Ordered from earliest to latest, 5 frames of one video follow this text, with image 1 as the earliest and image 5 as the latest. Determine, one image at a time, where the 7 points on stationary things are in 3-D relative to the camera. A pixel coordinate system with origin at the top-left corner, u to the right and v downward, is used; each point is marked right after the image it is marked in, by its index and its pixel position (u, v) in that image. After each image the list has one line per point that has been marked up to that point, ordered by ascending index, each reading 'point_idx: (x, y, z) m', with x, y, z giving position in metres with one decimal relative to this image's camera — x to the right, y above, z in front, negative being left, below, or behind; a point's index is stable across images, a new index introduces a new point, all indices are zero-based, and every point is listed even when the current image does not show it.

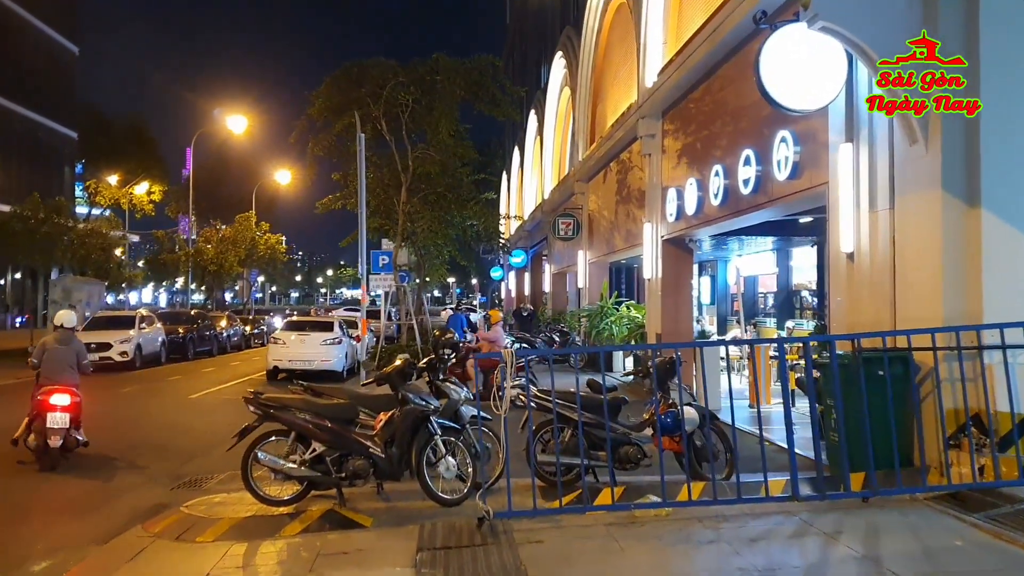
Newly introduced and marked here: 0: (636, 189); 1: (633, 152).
0: (+3.0, +2.3, +17.8) m
1: (+3.0, +3.2, +17.9) m
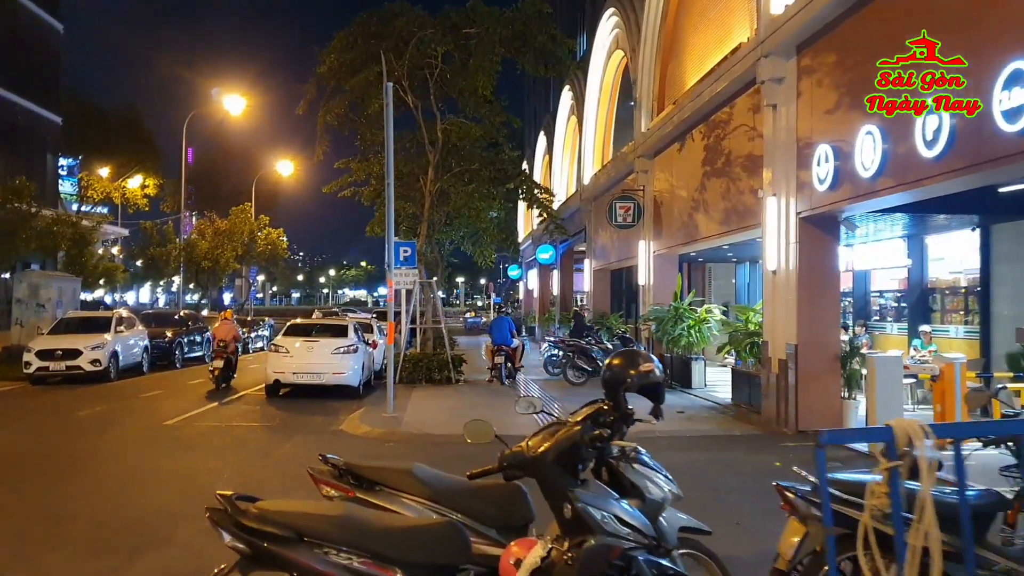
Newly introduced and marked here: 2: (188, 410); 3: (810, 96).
0: (+4.2, +2.4, +13.8) m
1: (+4.2, +3.3, +13.9) m
2: (-6.1, -2.3, +15.1) m
3: (+4.3, +2.8, +11.2) m
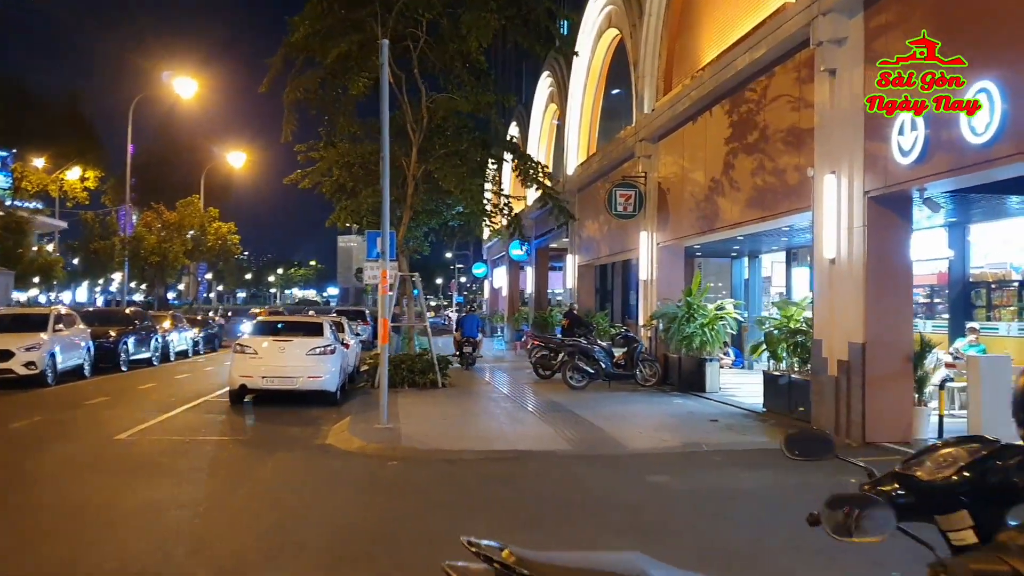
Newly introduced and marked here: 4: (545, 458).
0: (+4.4, +2.5, +12.4) m
1: (+4.4, +3.4, +12.5) m
2: (-6.0, -2.2, +13.0) m
3: (+4.7, +2.9, +9.8) m
4: (+0.4, -2.1, +9.9) m
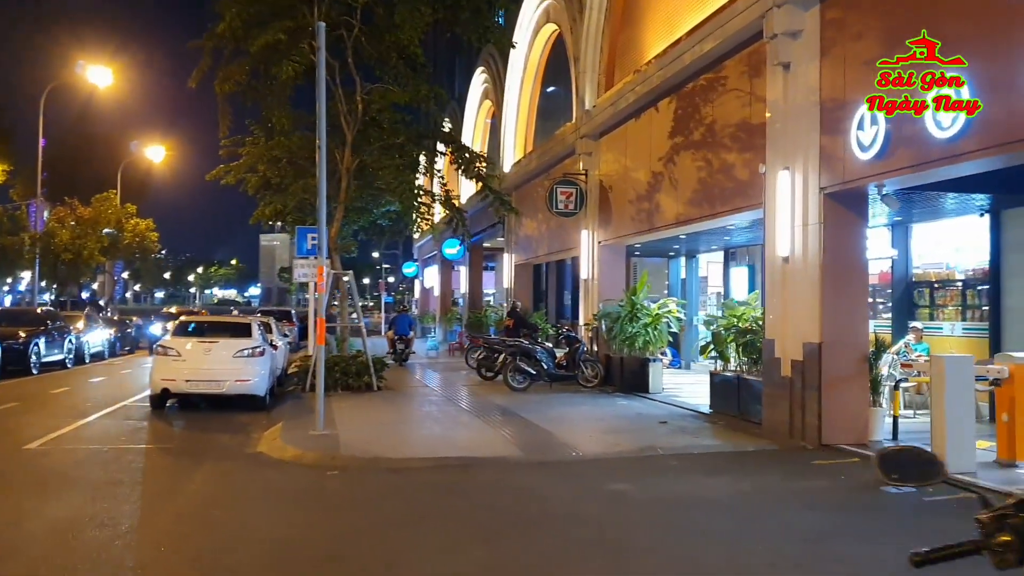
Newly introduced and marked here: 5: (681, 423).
0: (+3.6, +2.6, +12.2) m
1: (+3.5, +3.4, +12.2) m
2: (-6.9, -2.1, +11.8) m
3: (+4.0, +2.9, +9.6) m
4: (-0.2, -2.1, +9.3) m
5: (+2.6, -2.1, +12.0) m
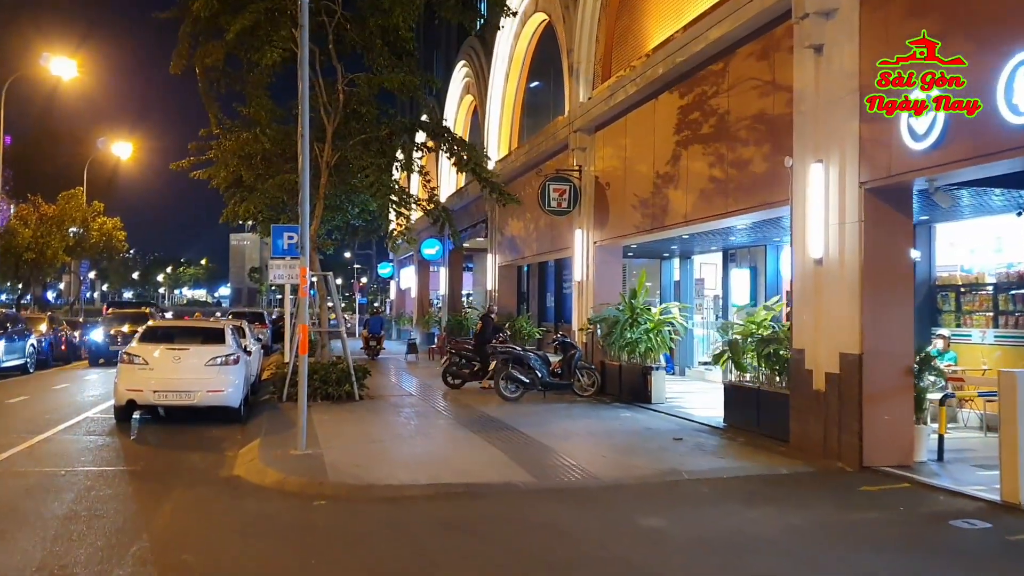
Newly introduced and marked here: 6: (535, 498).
0: (+3.6, +2.5, +11.2) m
1: (+3.6, +3.3, +11.3) m
2: (-6.9, -2.2, +10.5) m
3: (+4.2, +2.8, +8.7) m
4: (-0.1, -2.2, +8.3) m
5: (+2.6, -2.1, +11.1) m
6: (+0.2, -2.2, +8.1) m
